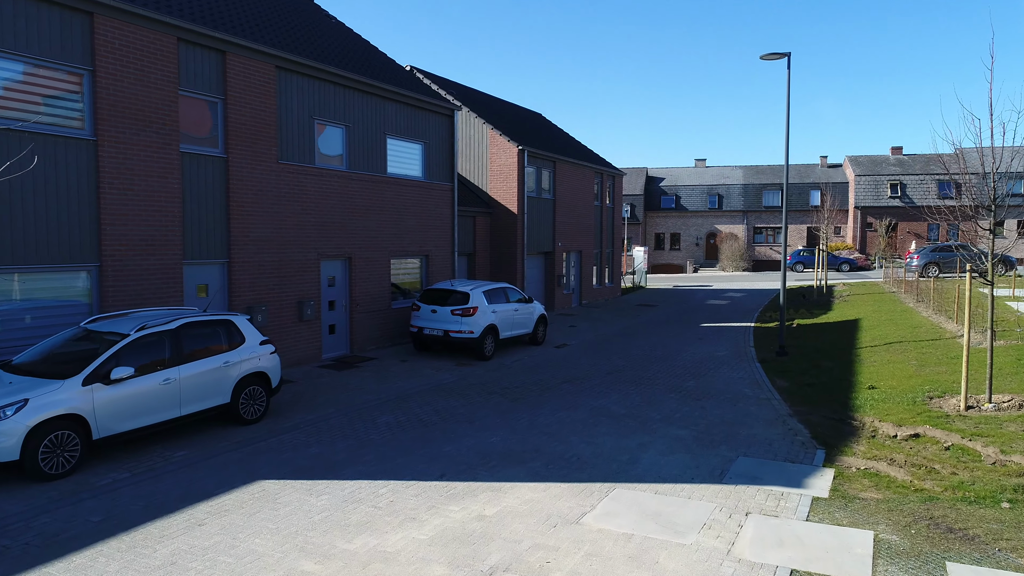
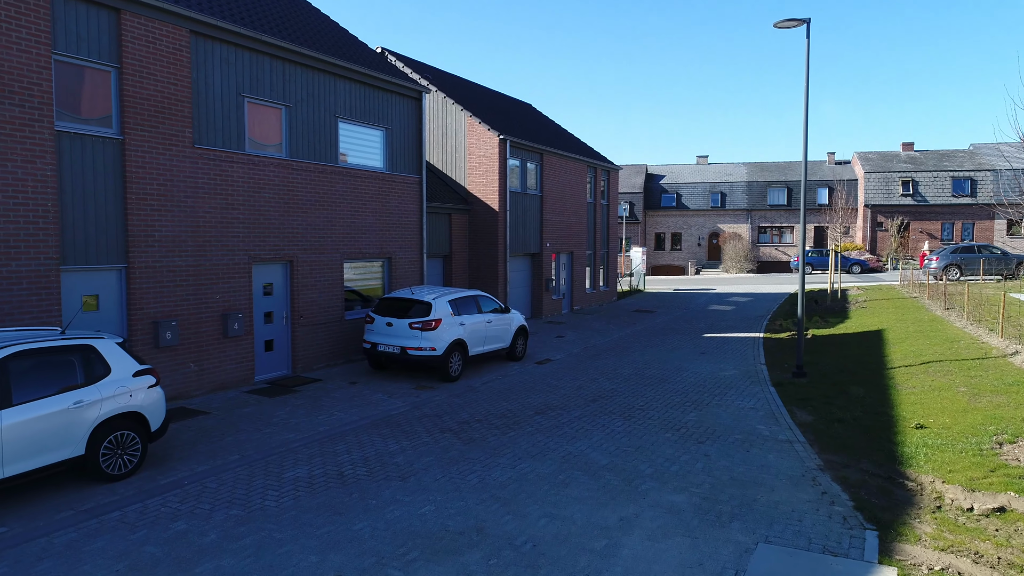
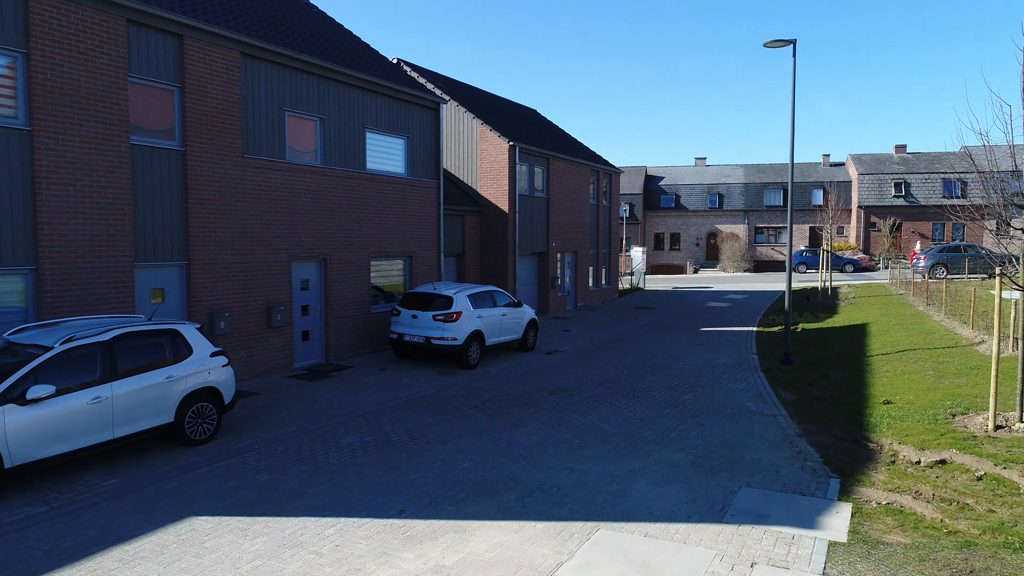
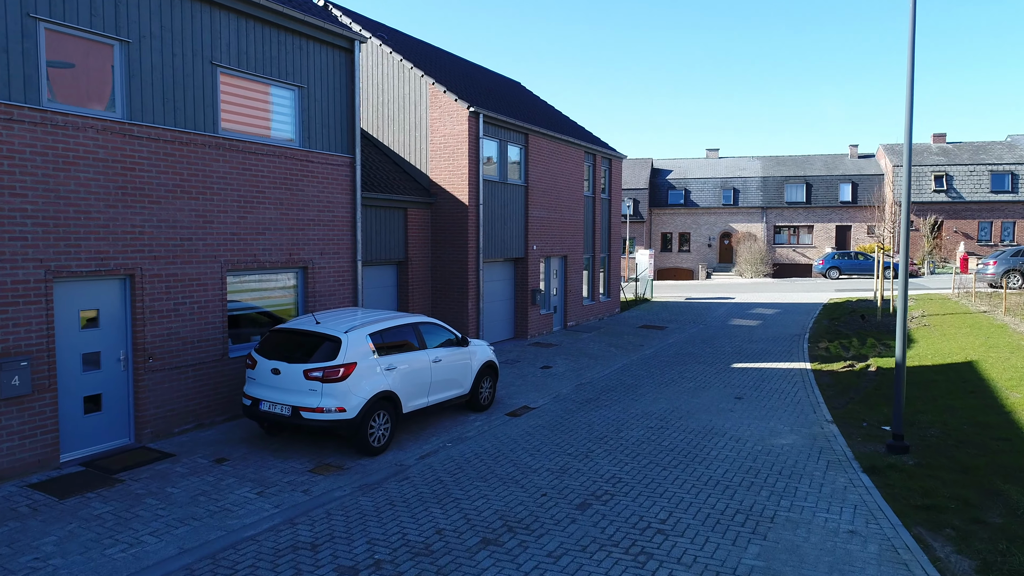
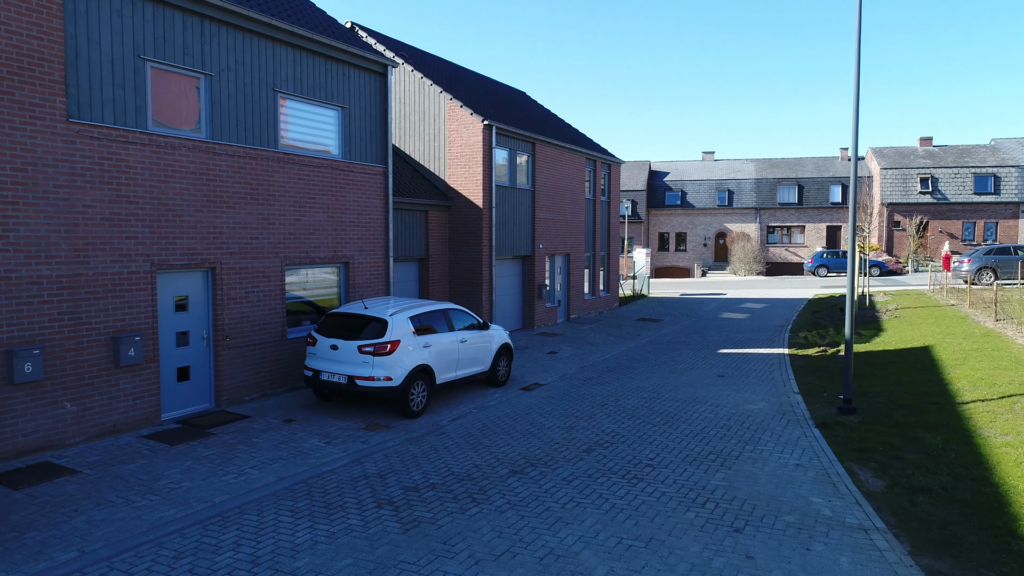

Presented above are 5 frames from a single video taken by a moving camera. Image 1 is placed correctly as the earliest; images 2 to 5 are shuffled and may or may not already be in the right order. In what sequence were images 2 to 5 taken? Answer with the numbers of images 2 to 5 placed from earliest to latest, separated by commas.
3, 2, 5, 4
